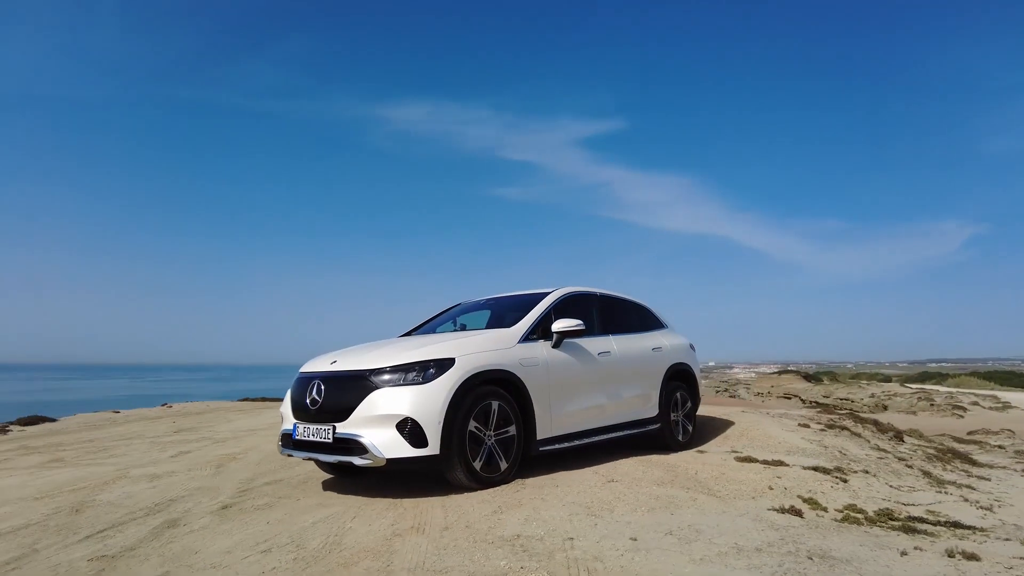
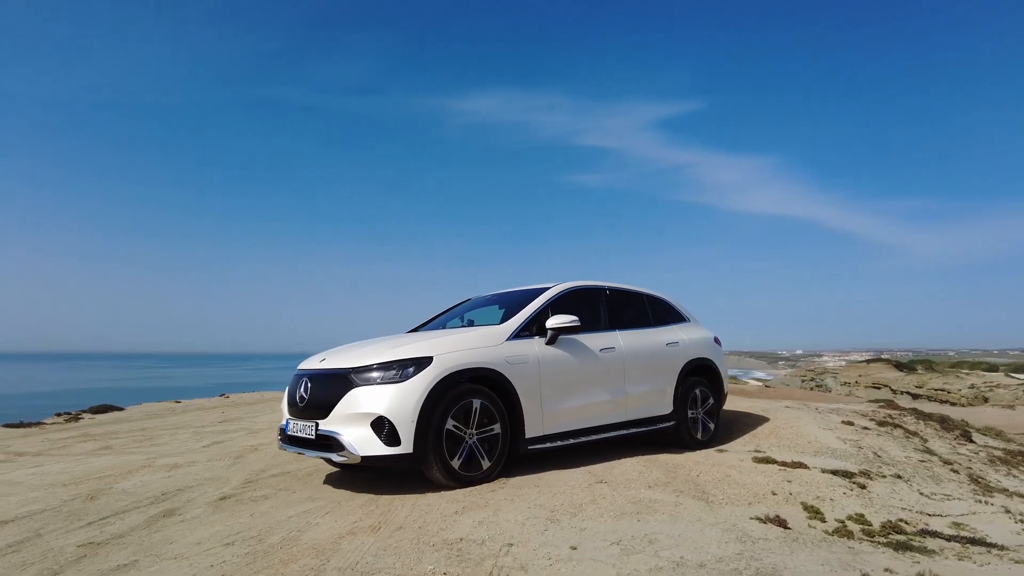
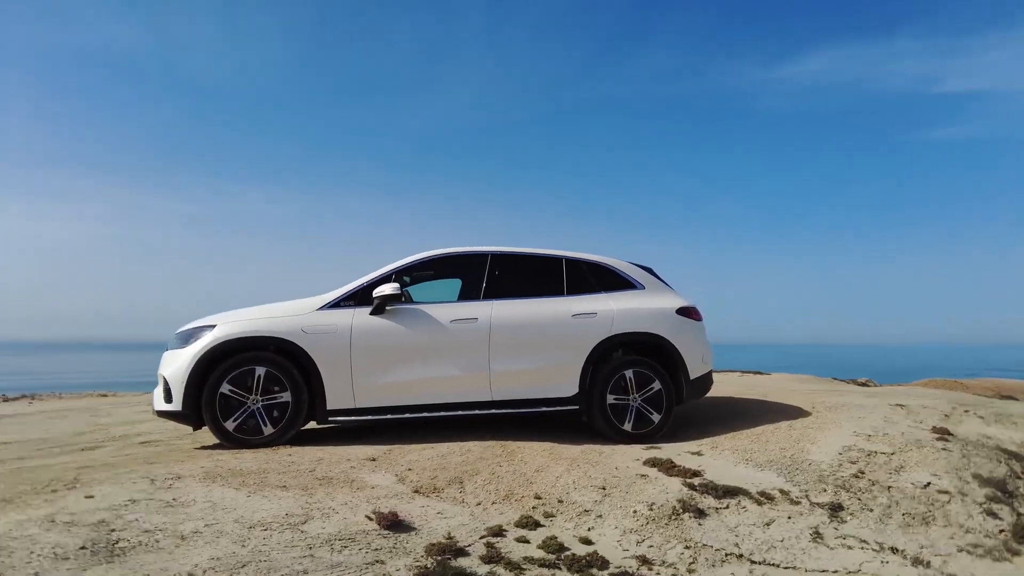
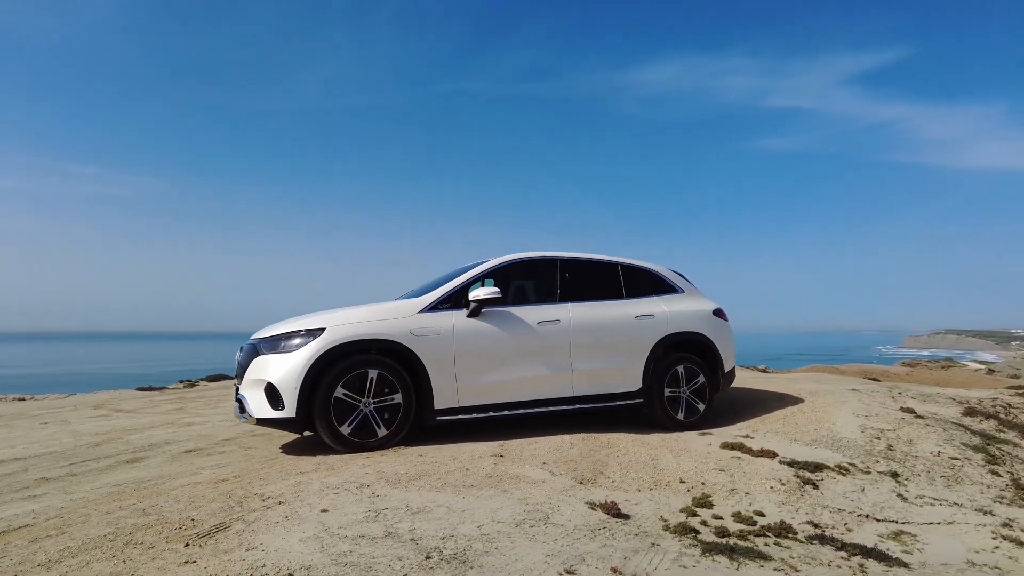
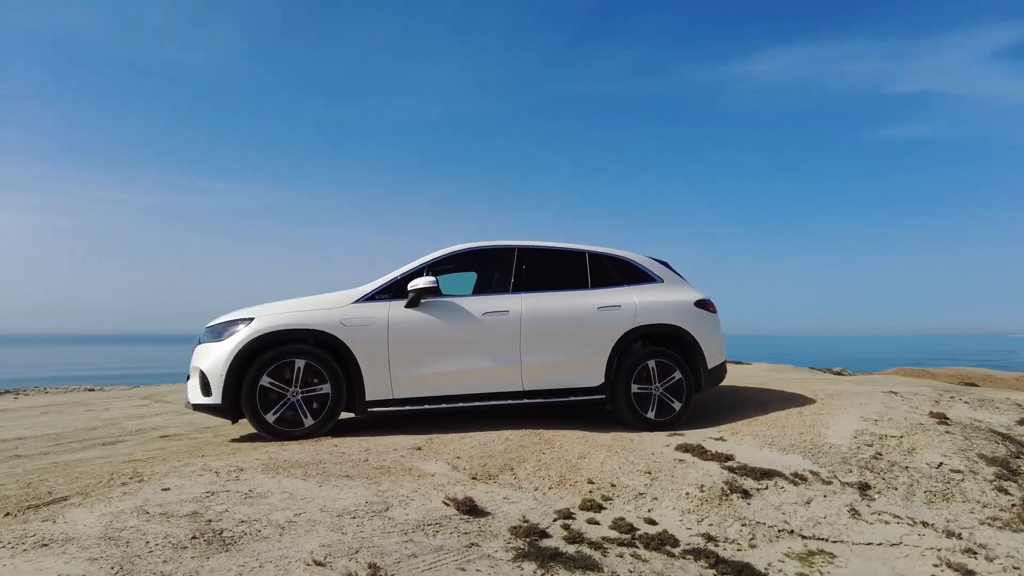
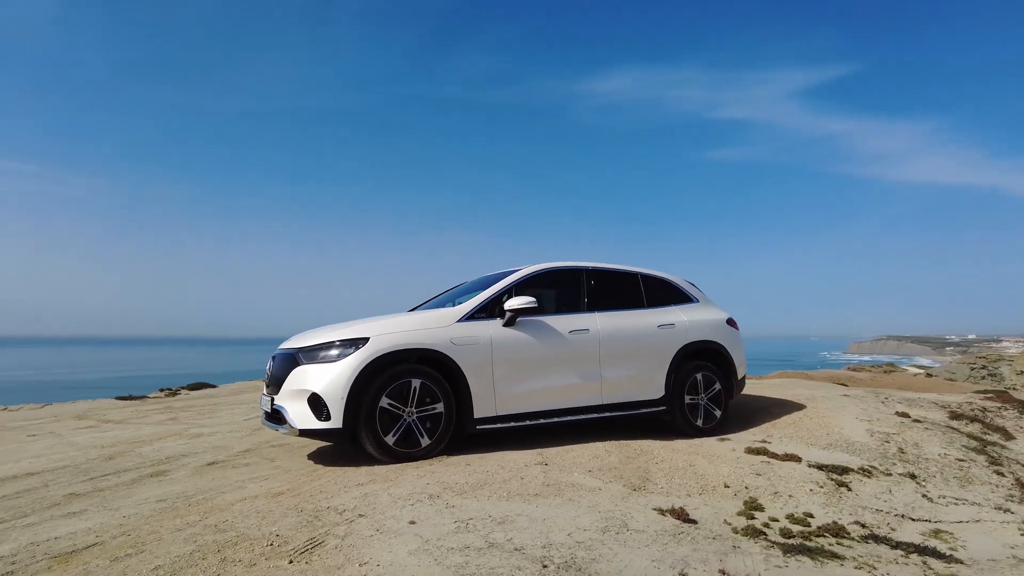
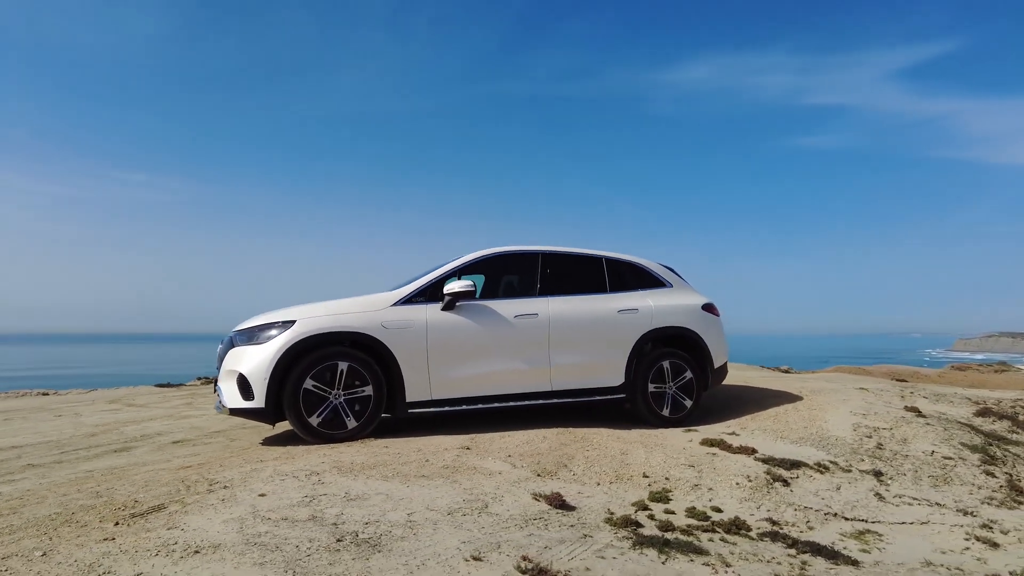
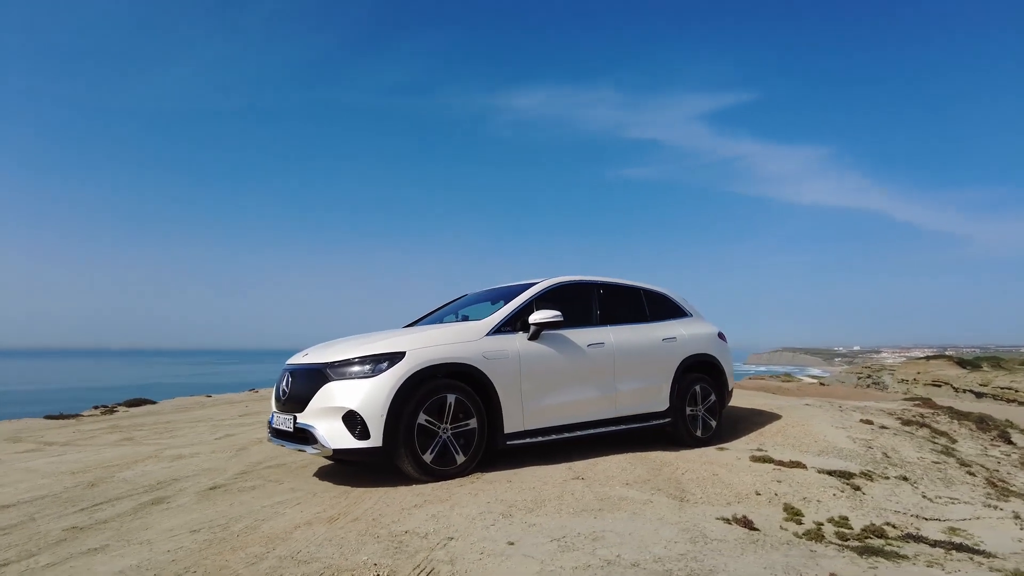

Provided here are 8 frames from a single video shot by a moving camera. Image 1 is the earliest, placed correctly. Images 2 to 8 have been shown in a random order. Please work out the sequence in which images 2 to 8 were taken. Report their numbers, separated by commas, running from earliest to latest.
2, 8, 6, 4, 7, 5, 3
